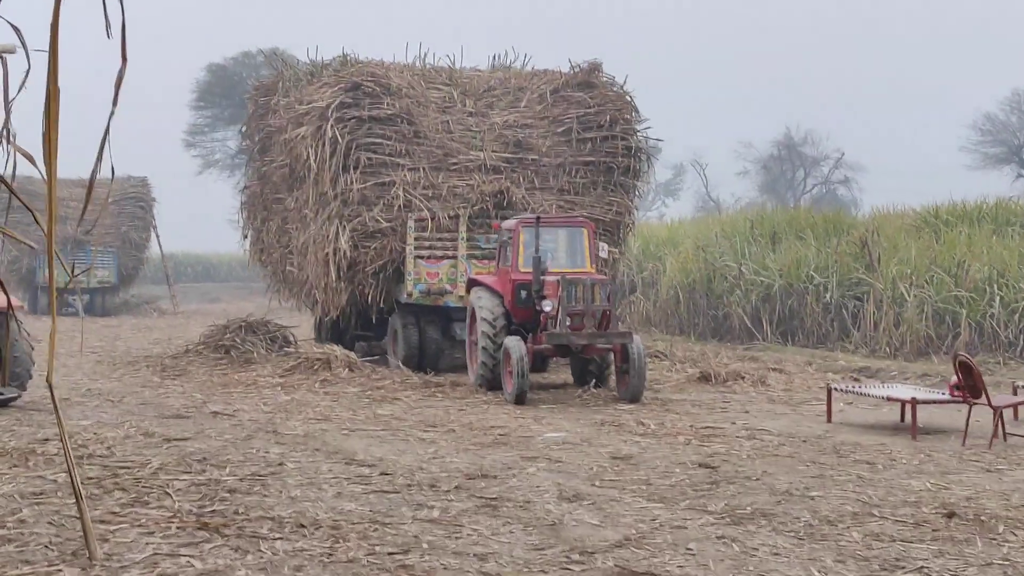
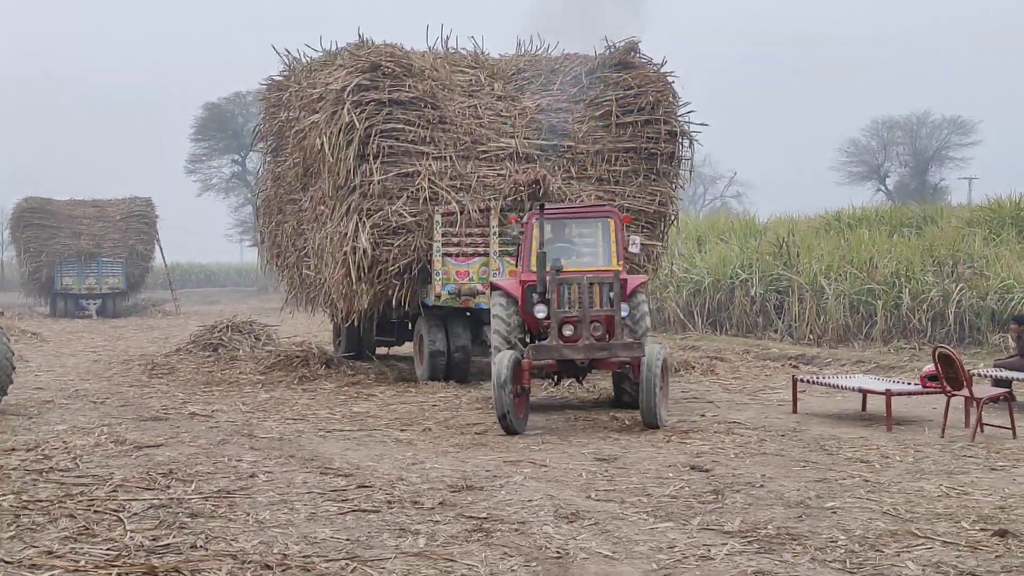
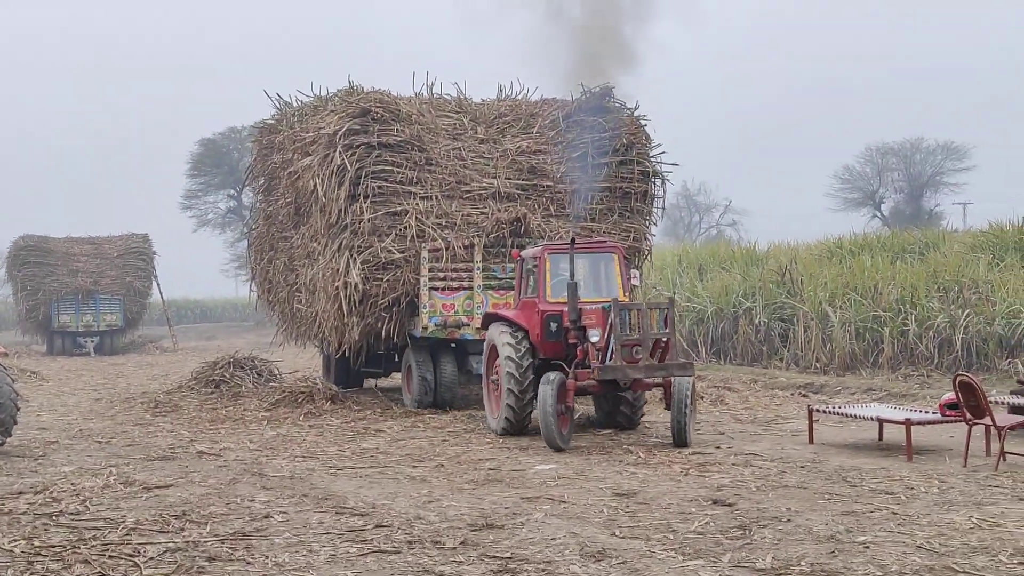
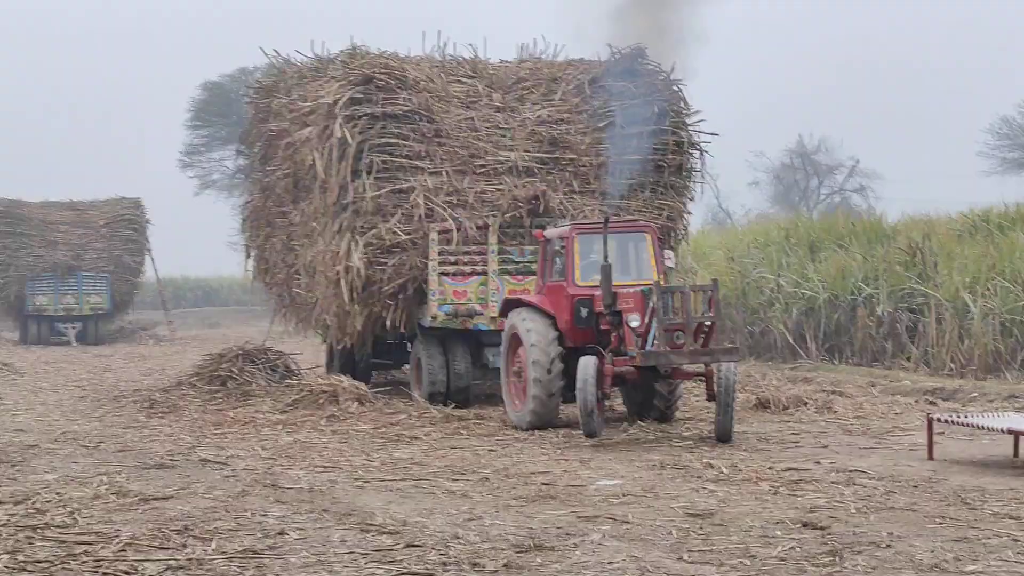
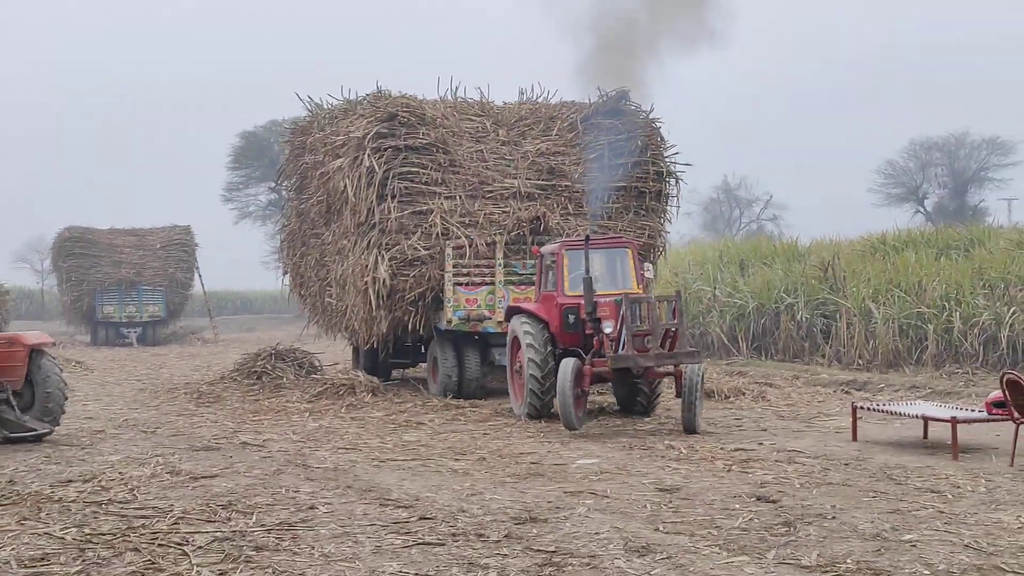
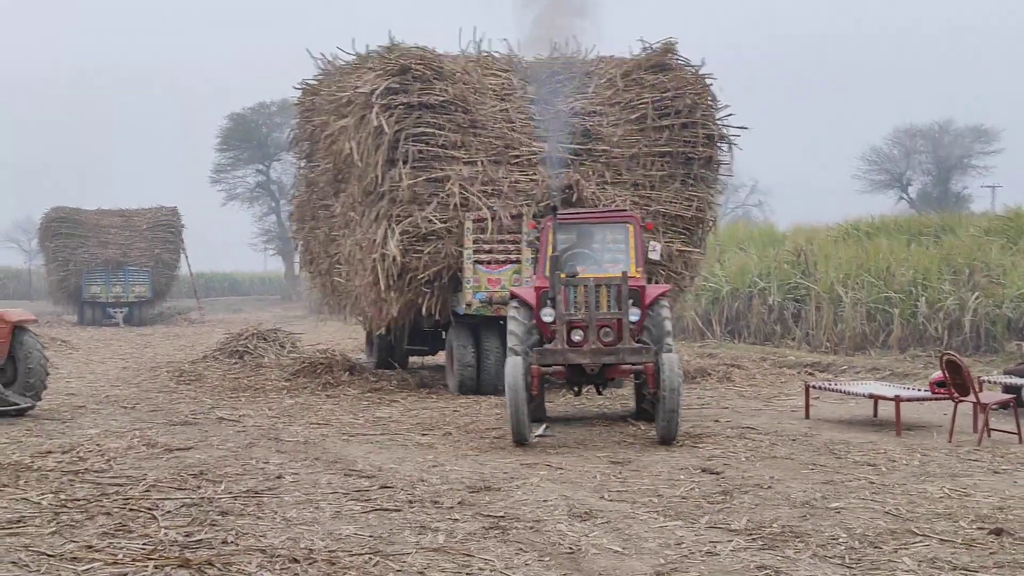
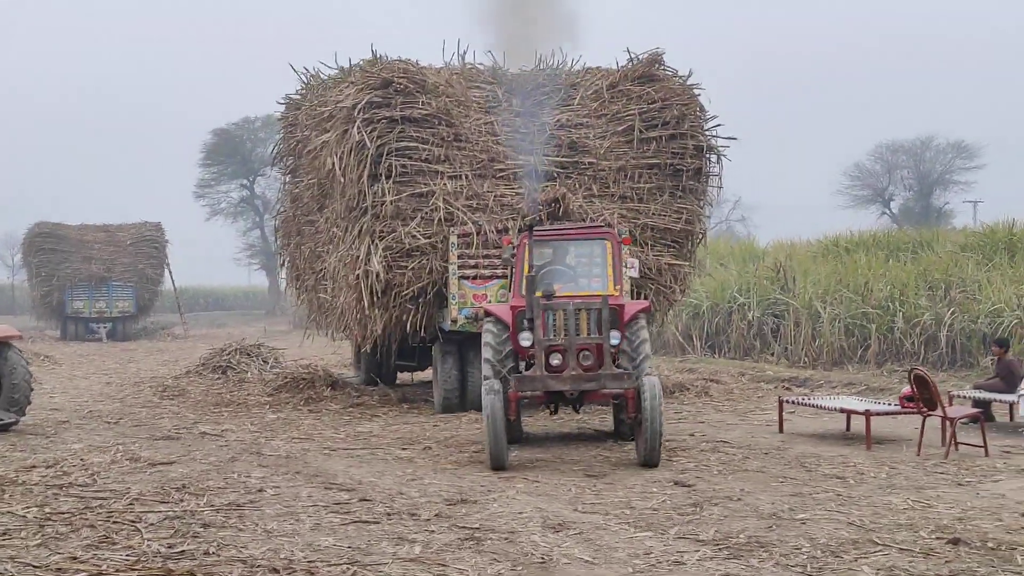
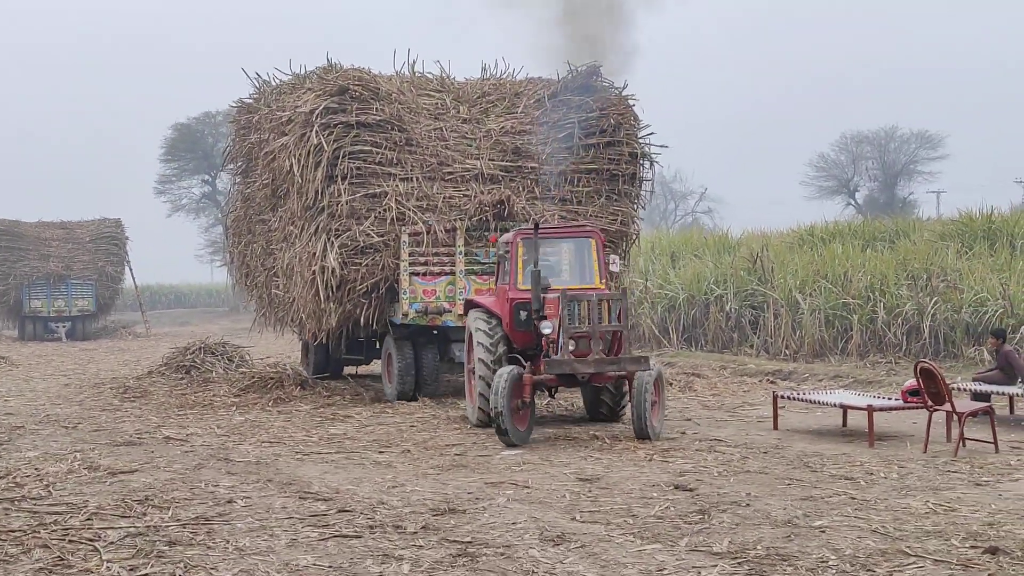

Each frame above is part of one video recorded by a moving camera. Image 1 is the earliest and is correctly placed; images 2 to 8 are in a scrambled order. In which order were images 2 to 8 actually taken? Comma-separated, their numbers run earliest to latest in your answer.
4, 5, 3, 8, 2, 6, 7
